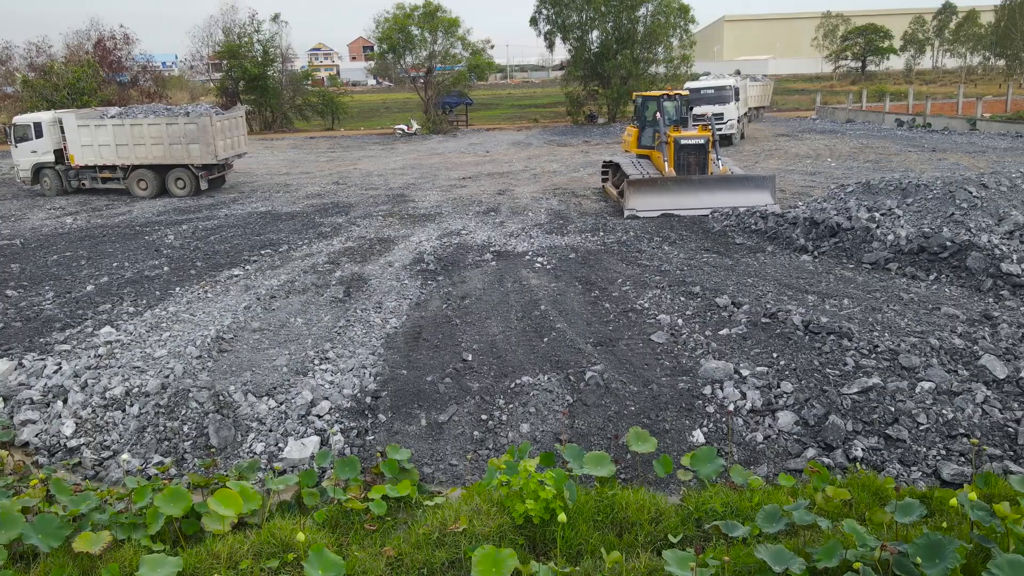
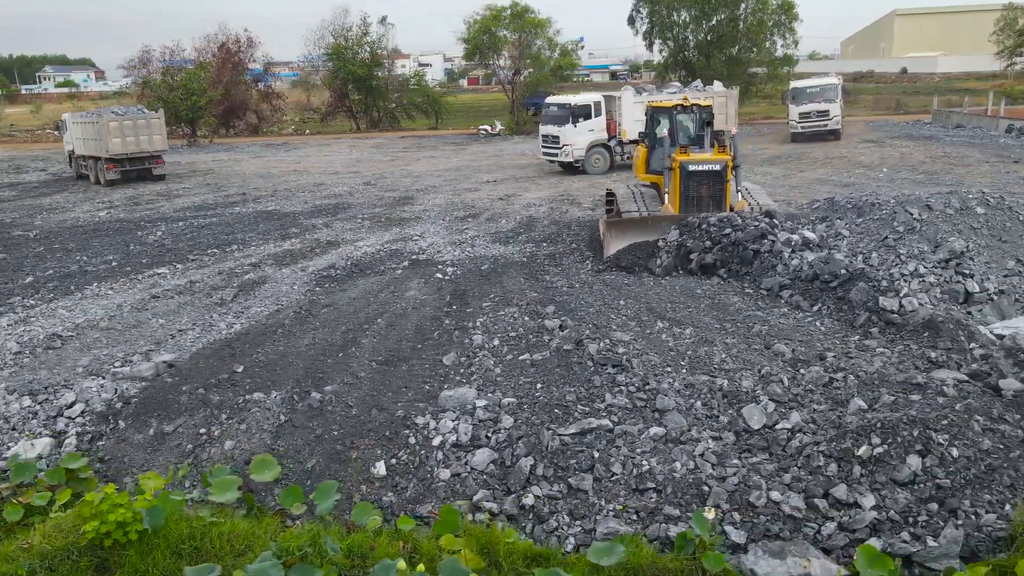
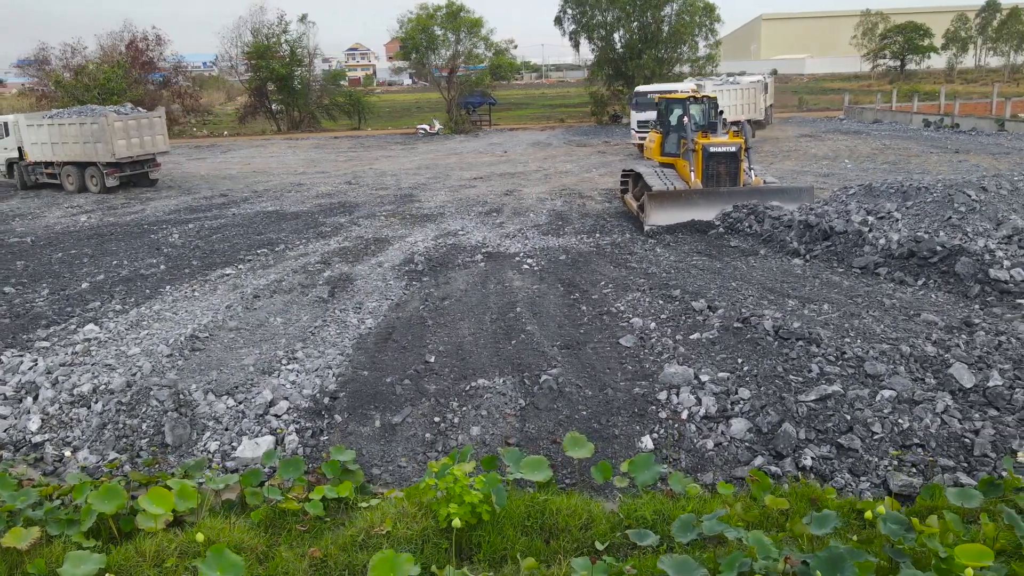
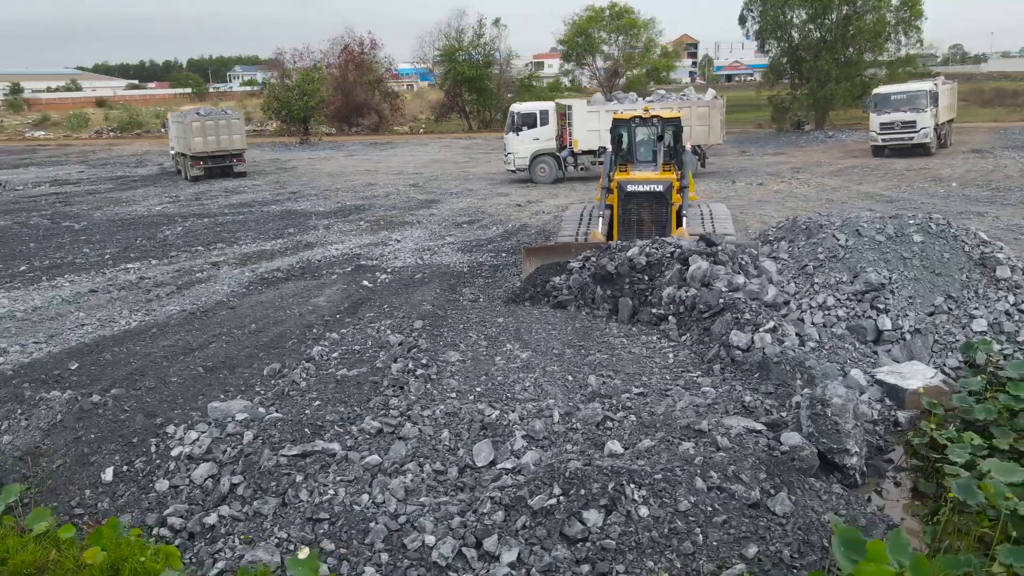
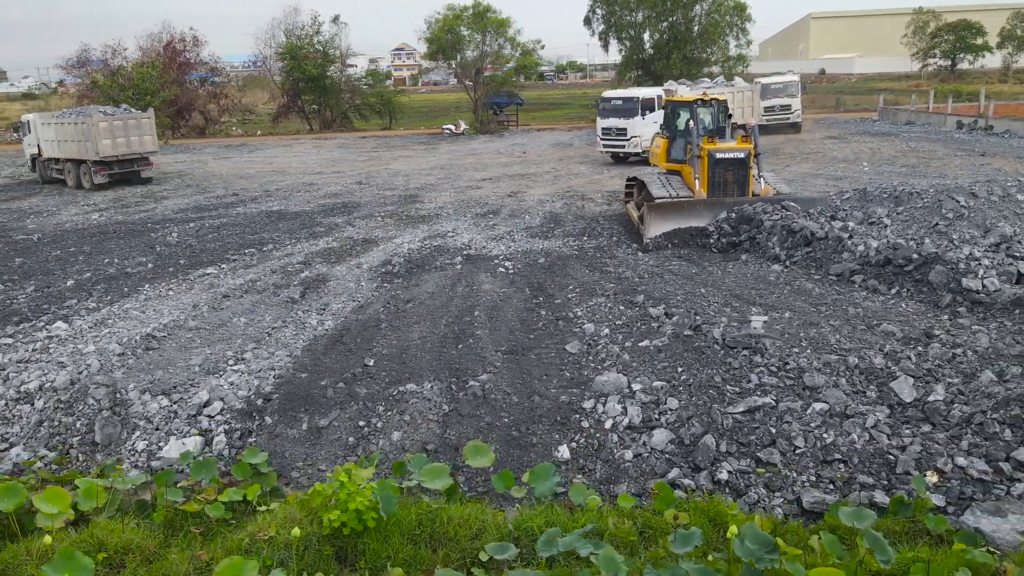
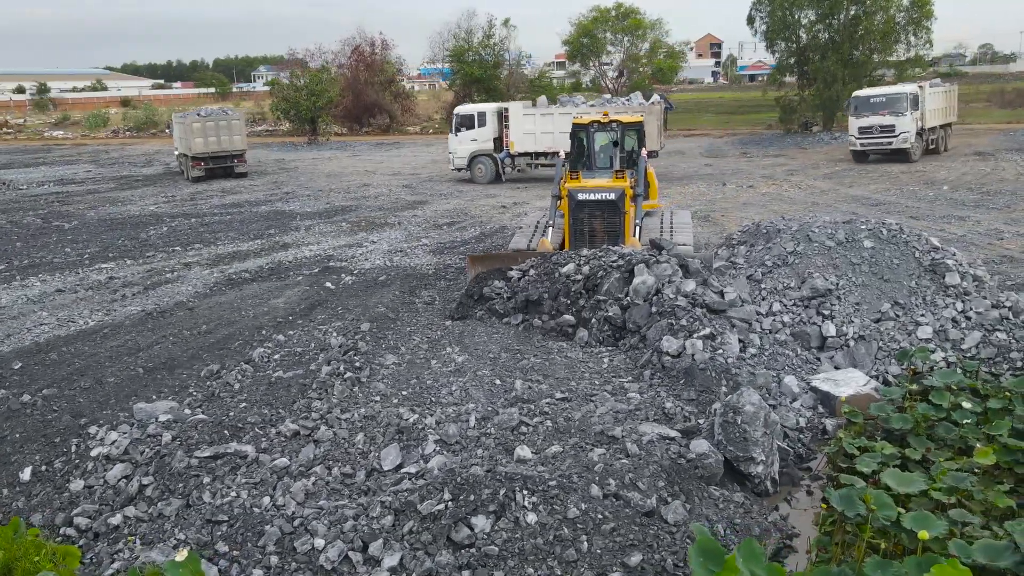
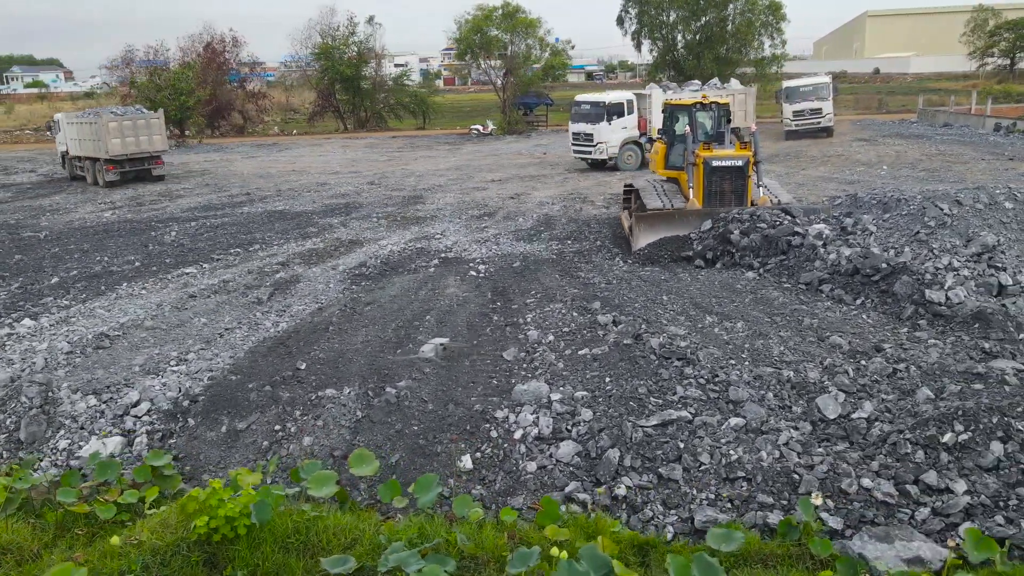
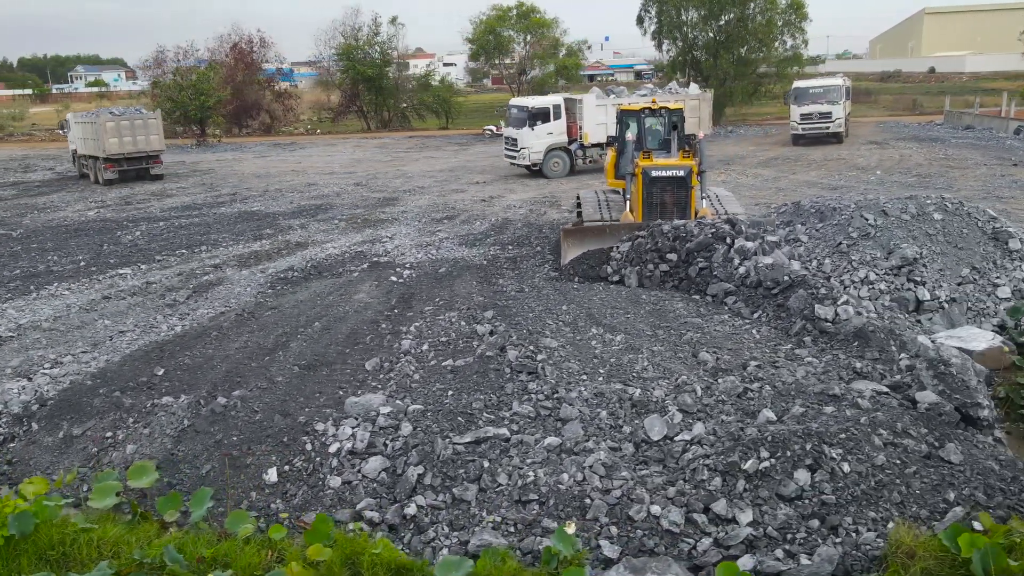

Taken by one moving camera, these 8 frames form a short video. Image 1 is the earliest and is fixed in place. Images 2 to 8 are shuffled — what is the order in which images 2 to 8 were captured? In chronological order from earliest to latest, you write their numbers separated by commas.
3, 5, 7, 2, 8, 4, 6
